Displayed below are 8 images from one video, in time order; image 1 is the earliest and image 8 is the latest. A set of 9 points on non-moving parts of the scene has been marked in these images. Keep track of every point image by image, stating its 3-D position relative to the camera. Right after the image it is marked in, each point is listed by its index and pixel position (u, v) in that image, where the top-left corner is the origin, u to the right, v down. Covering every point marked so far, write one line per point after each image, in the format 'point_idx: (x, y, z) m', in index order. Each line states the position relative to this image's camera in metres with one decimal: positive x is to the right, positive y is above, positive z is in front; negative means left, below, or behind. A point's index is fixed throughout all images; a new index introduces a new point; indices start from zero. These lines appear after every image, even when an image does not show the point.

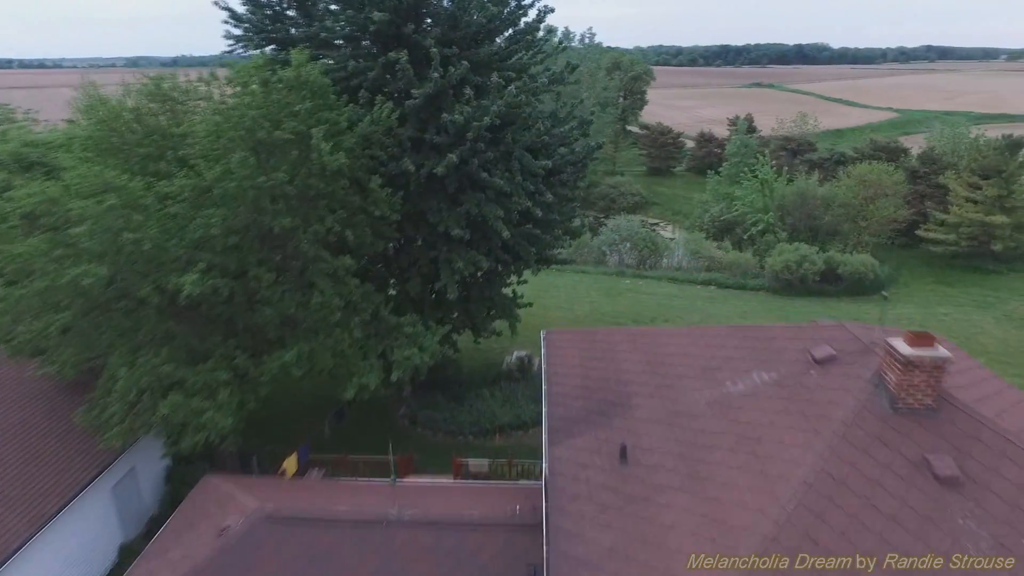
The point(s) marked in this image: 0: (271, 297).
0: (-3.3, -0.1, +8.4) m
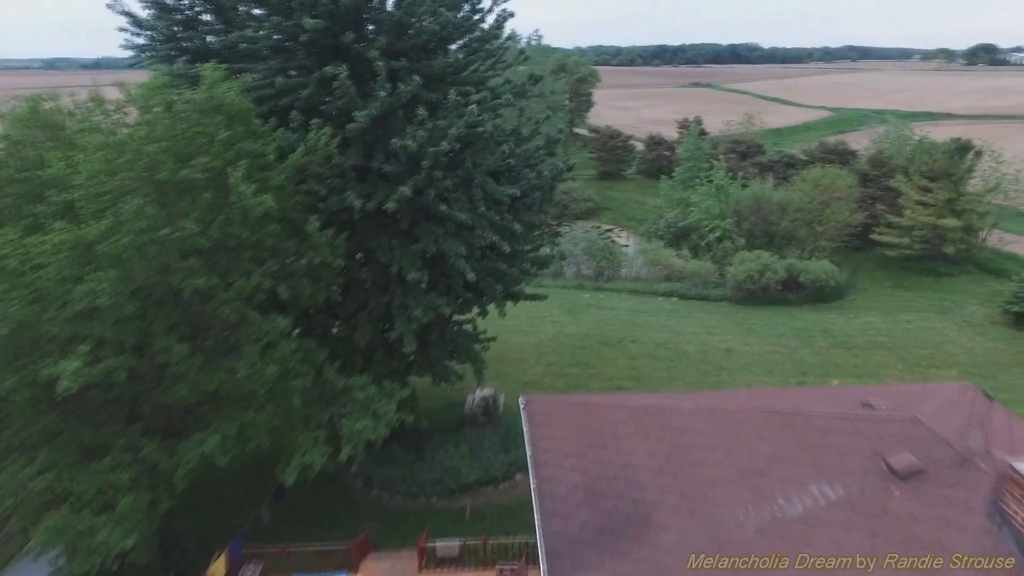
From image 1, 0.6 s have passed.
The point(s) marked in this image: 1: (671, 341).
0: (-3.6, -0.9, +6.8) m
1: (+4.7, -1.6, +18.1) m
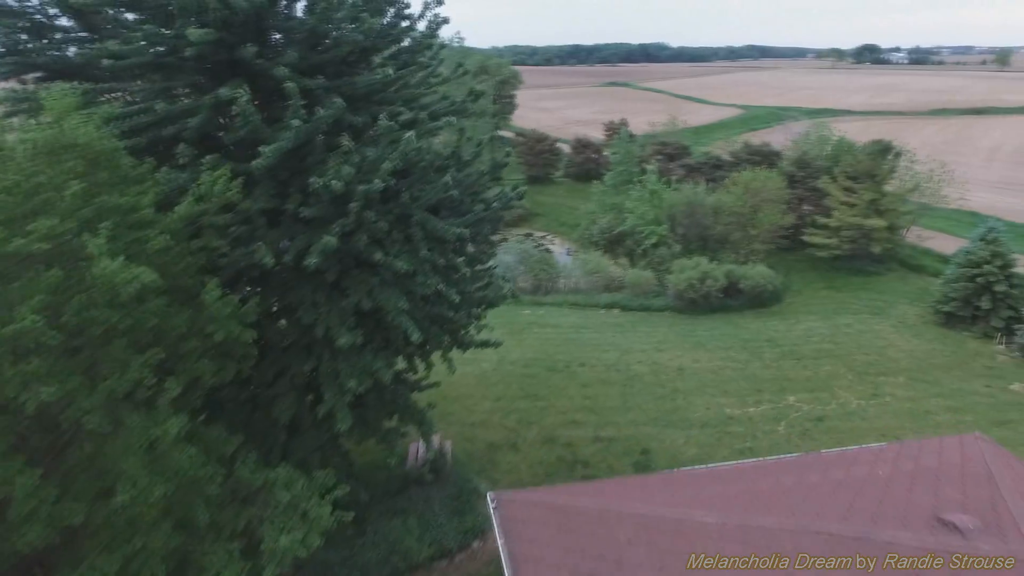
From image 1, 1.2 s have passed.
0: (-3.9, -1.8, +5.0) m
1: (+3.1, -2.1, +17.2) m
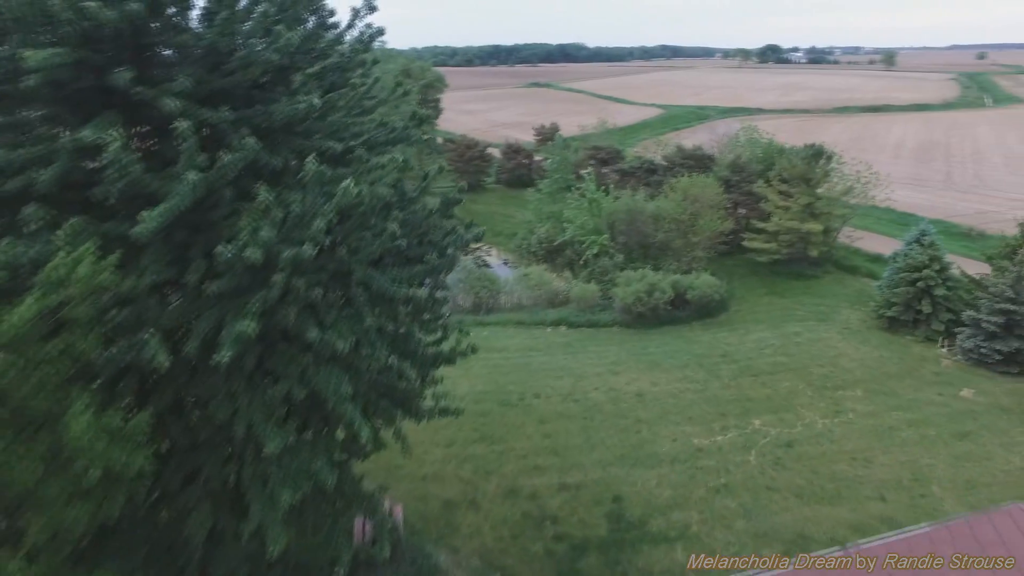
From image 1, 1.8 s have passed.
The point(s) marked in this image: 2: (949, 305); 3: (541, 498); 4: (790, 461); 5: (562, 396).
0: (-3.8, -2.7, +3.2) m
1: (+1.7, -2.7, +16.2) m
2: (+13.2, -0.5, +18.5) m
3: (+0.6, -4.0, +11.8) m
4: (+5.8, -3.6, +12.8) m
5: (+1.3, -2.8, +15.8) m
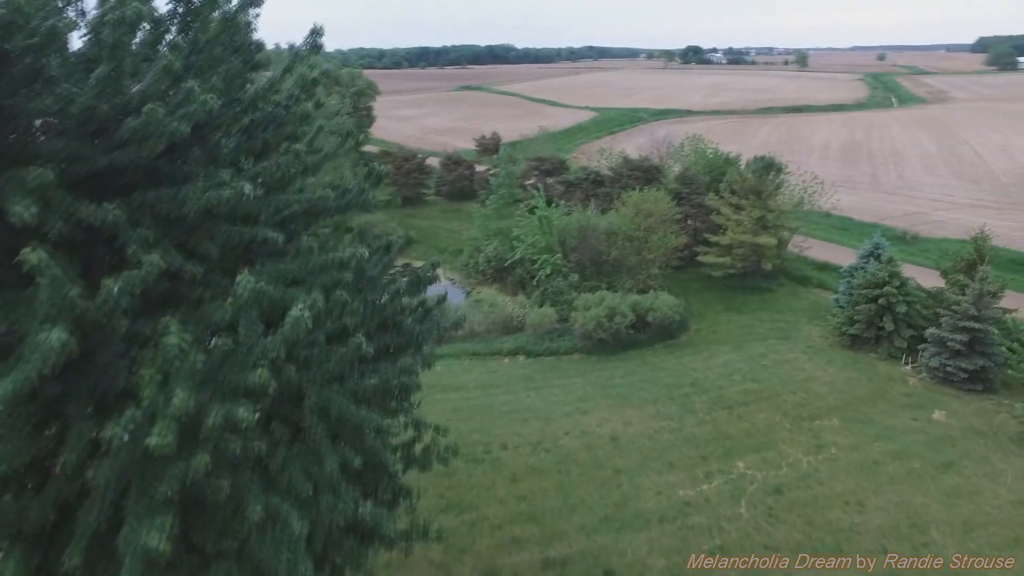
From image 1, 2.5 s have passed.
0: (-3.3, -3.8, +1.5) m
1: (+0.8, -3.6, +14.9) m
2: (+11.9, -1.0, +18.4) m
3: (+0.2, -5.0, +10.4) m
4: (+5.3, -4.4, +12.0) m
5: (+0.5, -3.7, +14.5) m
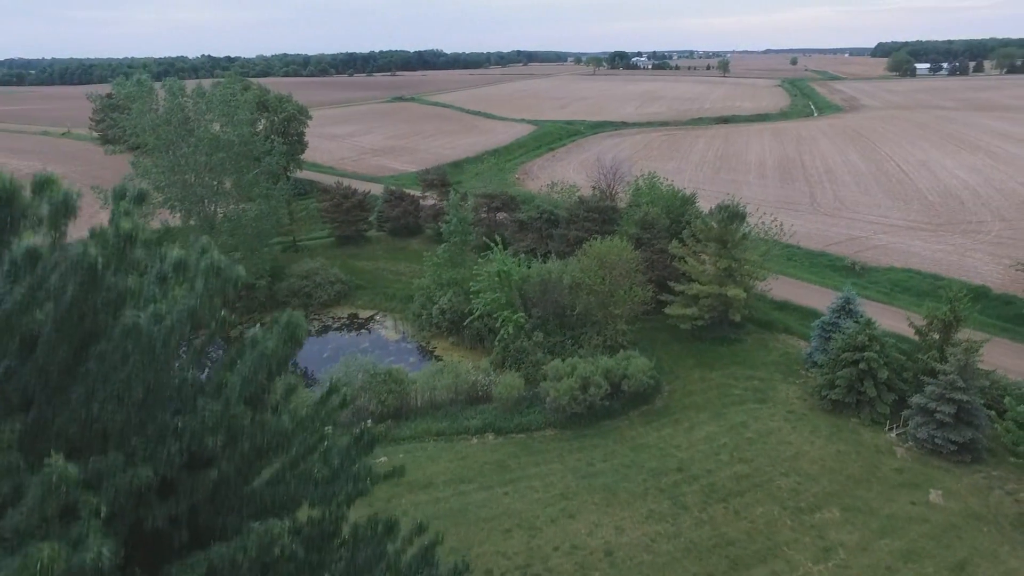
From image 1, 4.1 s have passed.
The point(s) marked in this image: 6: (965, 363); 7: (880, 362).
0: (-2.3, -6.1, -0.4) m
1: (+0.5, -5.9, +13.4) m
2: (+11.1, -2.8, +18.0) m
3: (+0.4, -7.2, +8.8) m
4: (+5.2, -6.4, +10.9) m
5: (+0.2, -6.0, +12.9) m
6: (+11.9, -2.0, +16.0) m
7: (+10.7, -2.2, +17.7) m
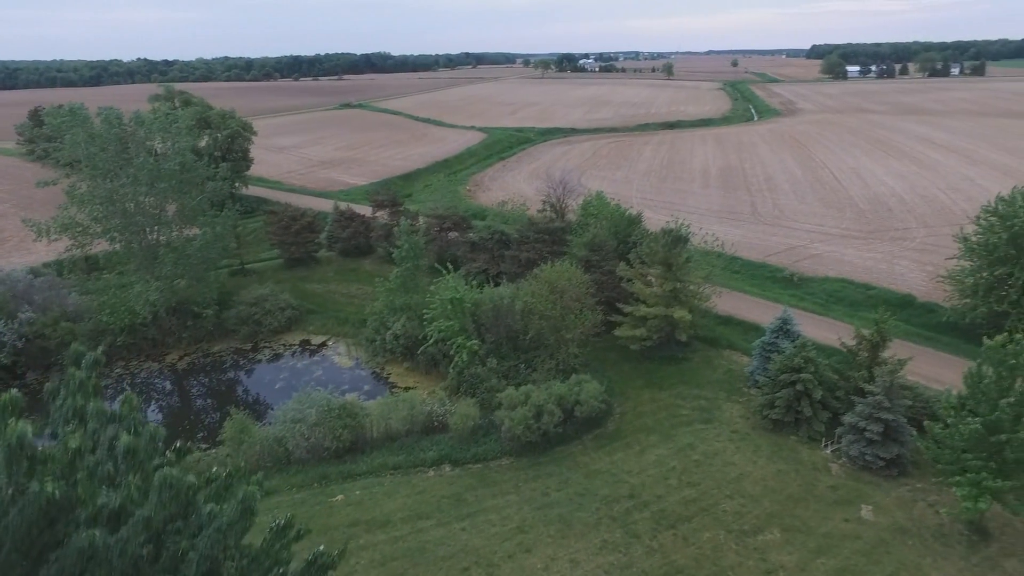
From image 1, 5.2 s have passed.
0: (-2.2, -7.1, -0.3) m
1: (-0.4, -6.9, +13.7) m
2: (+9.7, -3.6, +19.0) m
3: (-0.2, -8.2, +9.1) m
4: (+4.5, -7.3, +11.5) m
5: (-0.7, -7.0, +13.2) m
6: (+10.6, -2.7, +17.1) m
7: (+9.3, -2.9, +18.8) m
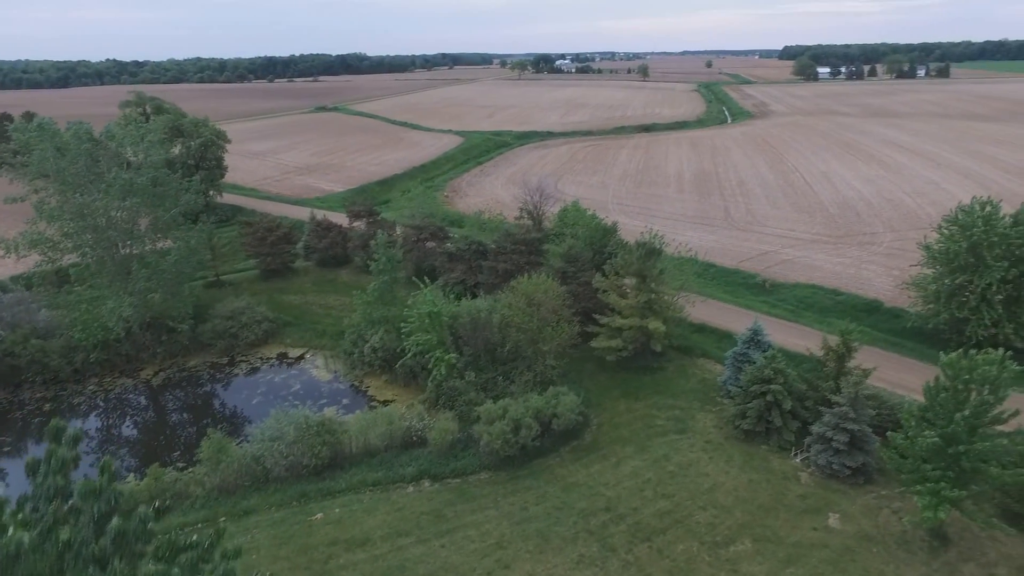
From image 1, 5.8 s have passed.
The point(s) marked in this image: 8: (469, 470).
0: (-2.2, -7.7, -0.1) m
1: (-0.9, -7.4, +13.9) m
2: (+9.0, -4.0, +19.6) m
3: (-0.5, -8.7, +9.3) m
4: (+4.1, -7.7, +11.9) m
5: (-1.2, -7.5, +13.4) m
6: (+10.0, -3.1, +17.7) m
7: (+8.6, -3.3, +19.3) m
8: (-1.4, -5.9, +20.0) m
